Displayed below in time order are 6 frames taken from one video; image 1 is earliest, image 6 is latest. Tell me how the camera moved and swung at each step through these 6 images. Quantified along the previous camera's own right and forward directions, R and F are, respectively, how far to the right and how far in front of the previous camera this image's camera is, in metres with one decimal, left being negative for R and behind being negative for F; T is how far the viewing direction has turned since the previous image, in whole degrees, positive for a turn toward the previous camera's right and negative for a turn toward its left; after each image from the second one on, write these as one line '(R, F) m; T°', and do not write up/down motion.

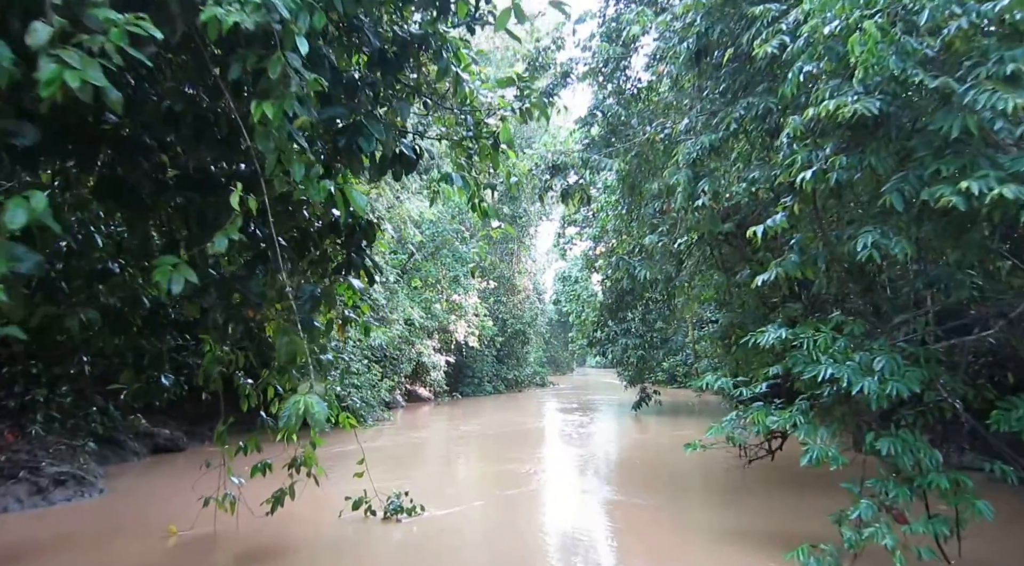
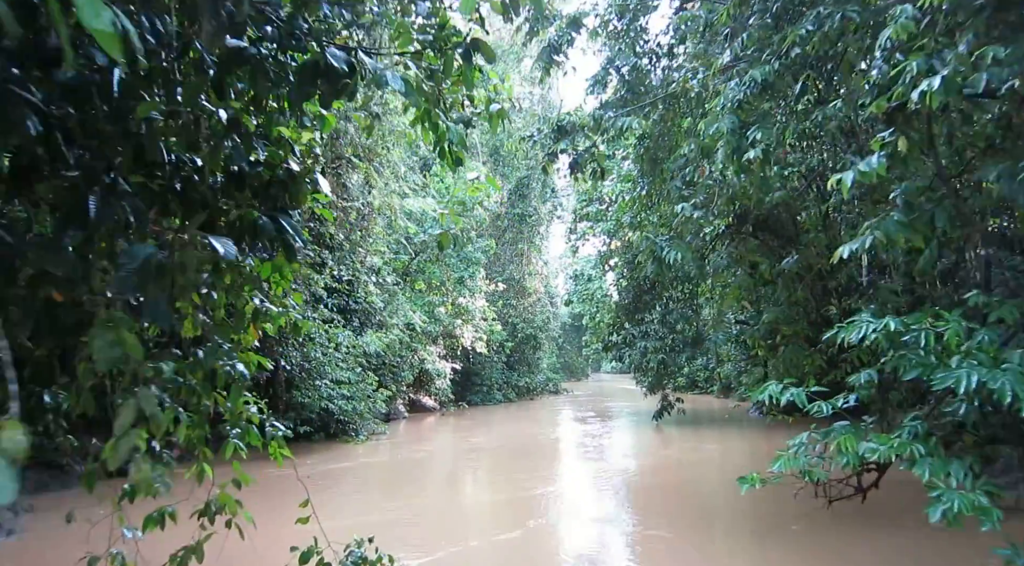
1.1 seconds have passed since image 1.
(+0.1, +1.0) m; -1°
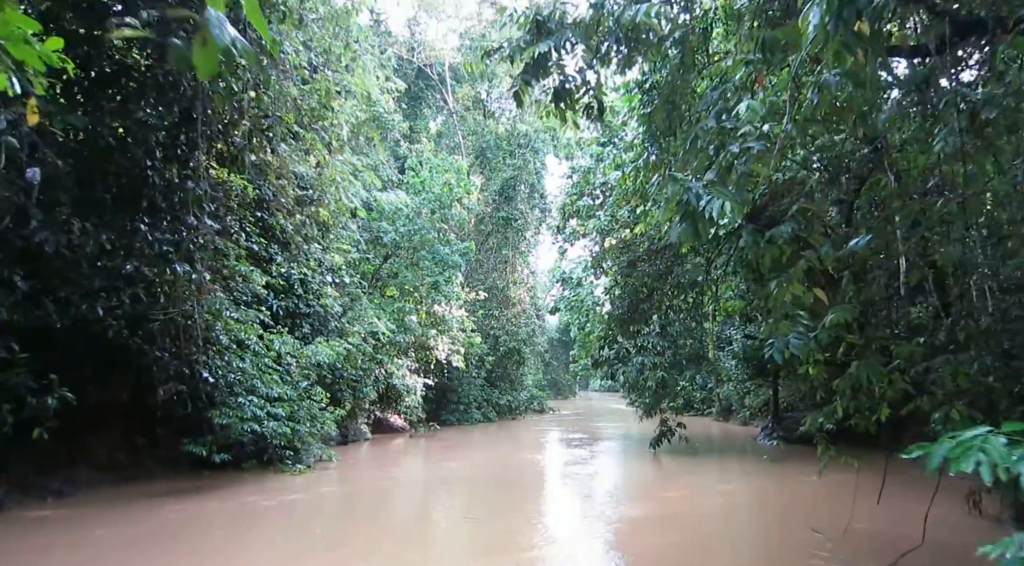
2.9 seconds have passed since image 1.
(+0.2, +1.6) m; +1°
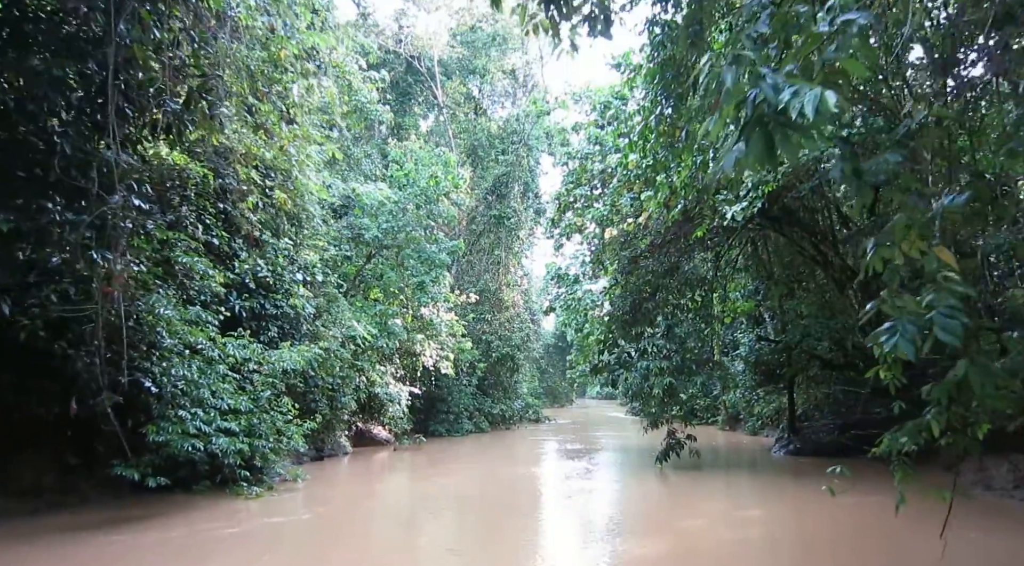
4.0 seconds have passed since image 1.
(+0.1, +1.0) m; 0°
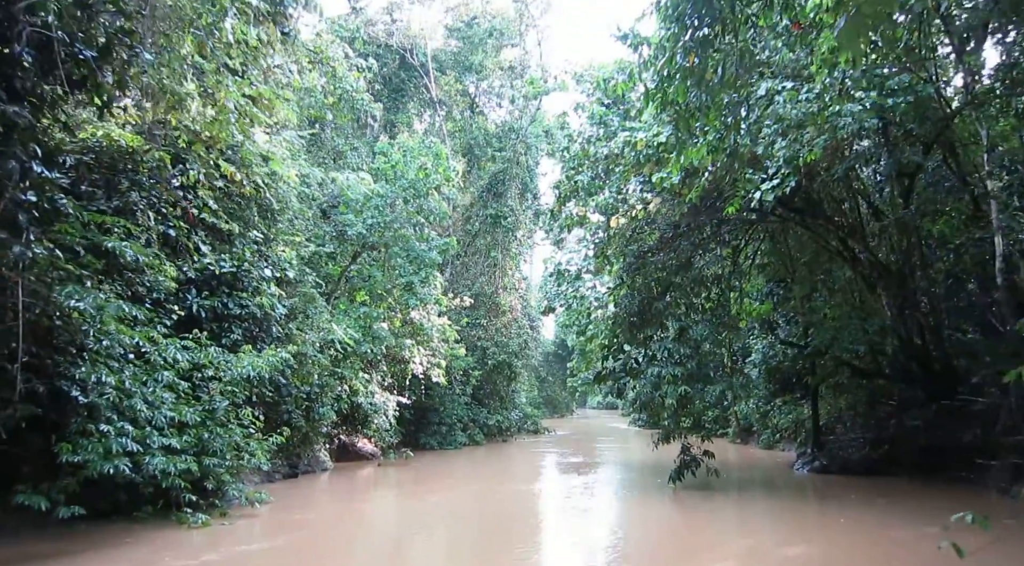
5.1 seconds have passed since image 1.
(+0.1, +1.0) m; 0°
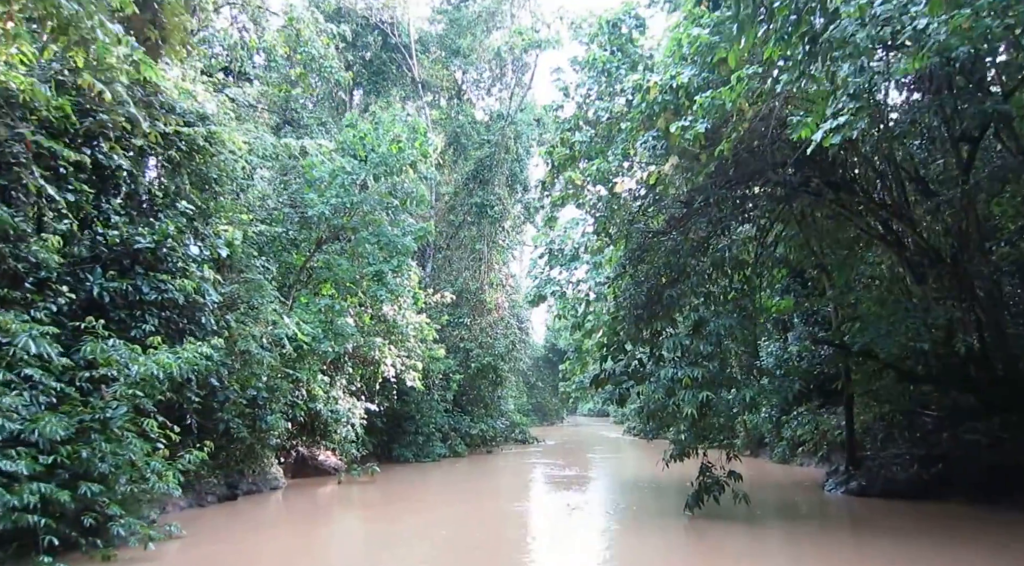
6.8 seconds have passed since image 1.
(+0.1, +1.5) m; +1°
